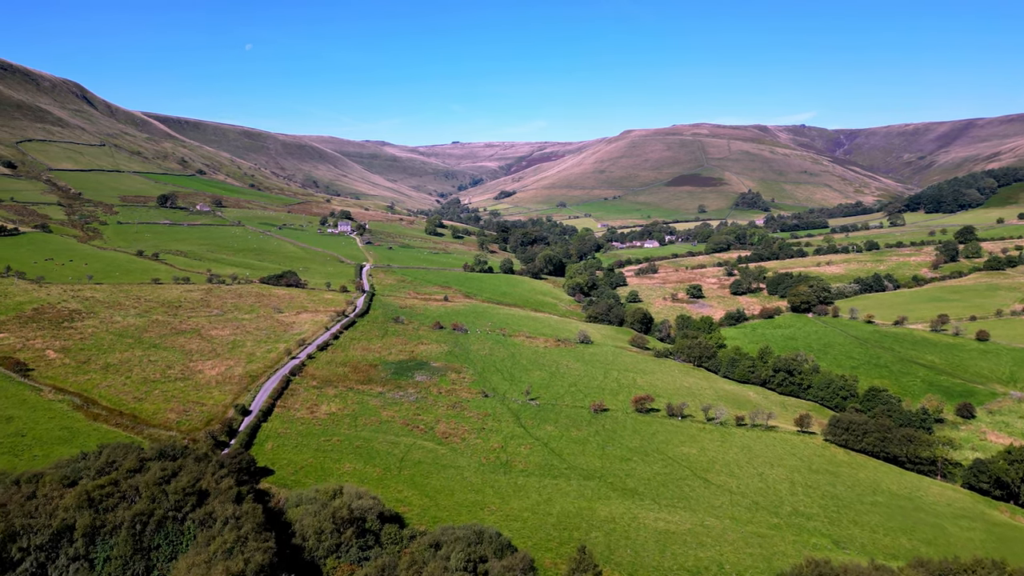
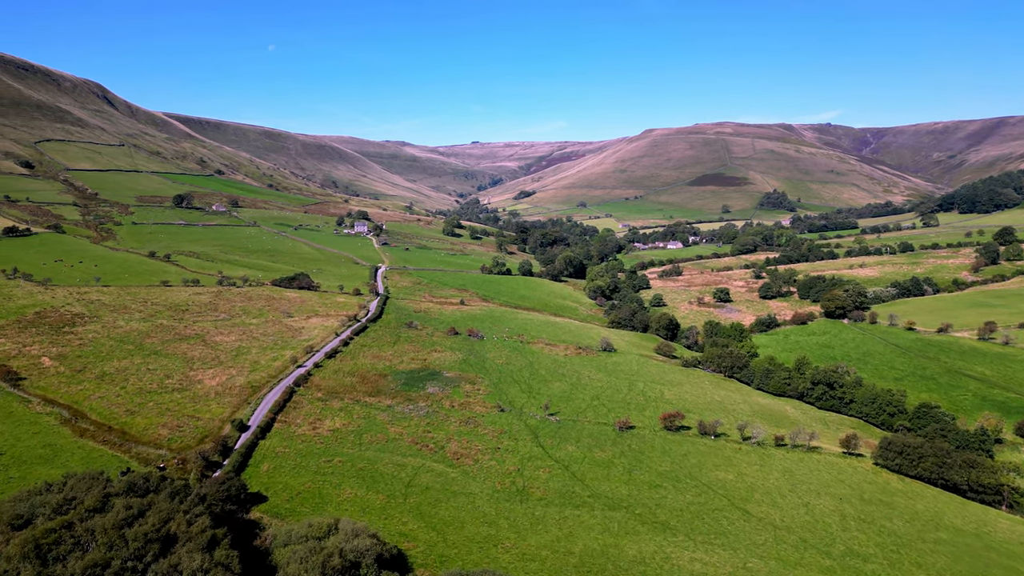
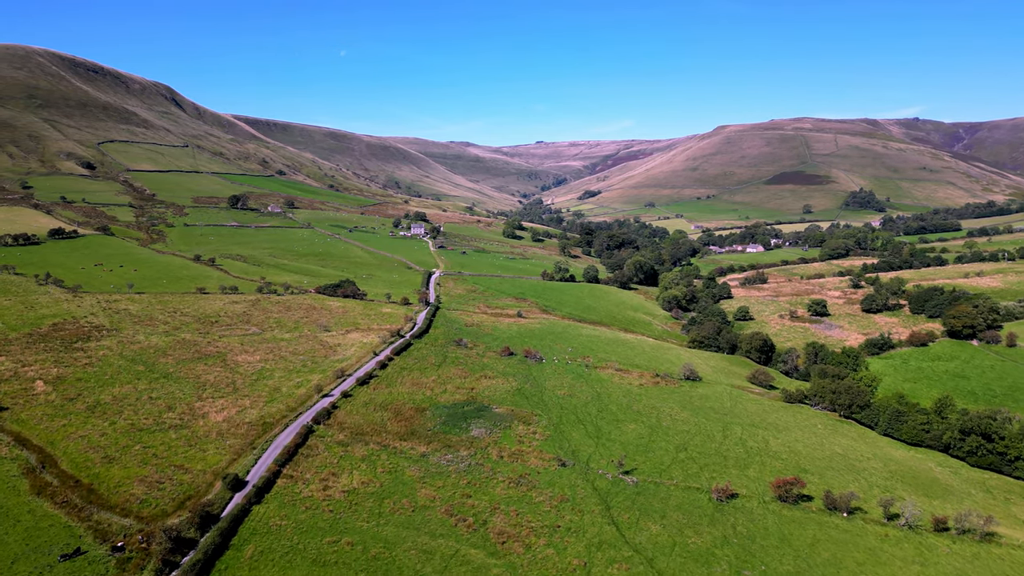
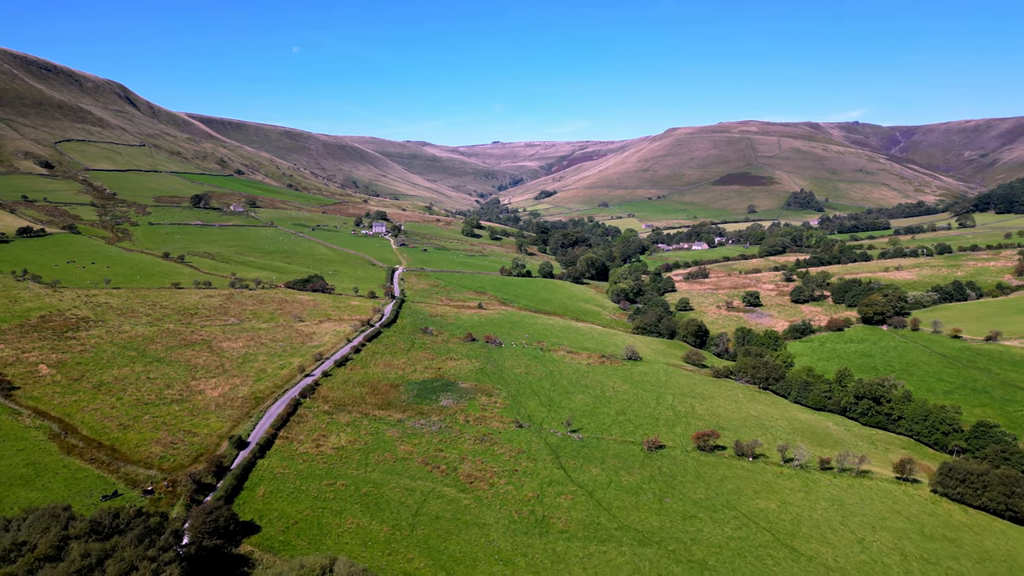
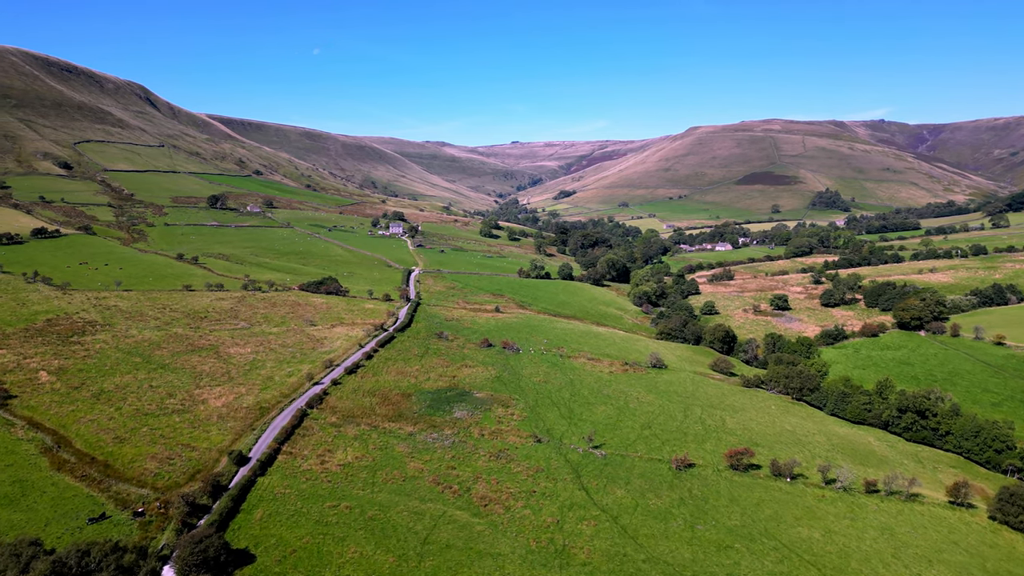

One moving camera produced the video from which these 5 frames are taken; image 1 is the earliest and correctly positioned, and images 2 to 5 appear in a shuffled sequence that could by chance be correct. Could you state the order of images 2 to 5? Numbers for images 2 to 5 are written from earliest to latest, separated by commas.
2, 4, 5, 3
